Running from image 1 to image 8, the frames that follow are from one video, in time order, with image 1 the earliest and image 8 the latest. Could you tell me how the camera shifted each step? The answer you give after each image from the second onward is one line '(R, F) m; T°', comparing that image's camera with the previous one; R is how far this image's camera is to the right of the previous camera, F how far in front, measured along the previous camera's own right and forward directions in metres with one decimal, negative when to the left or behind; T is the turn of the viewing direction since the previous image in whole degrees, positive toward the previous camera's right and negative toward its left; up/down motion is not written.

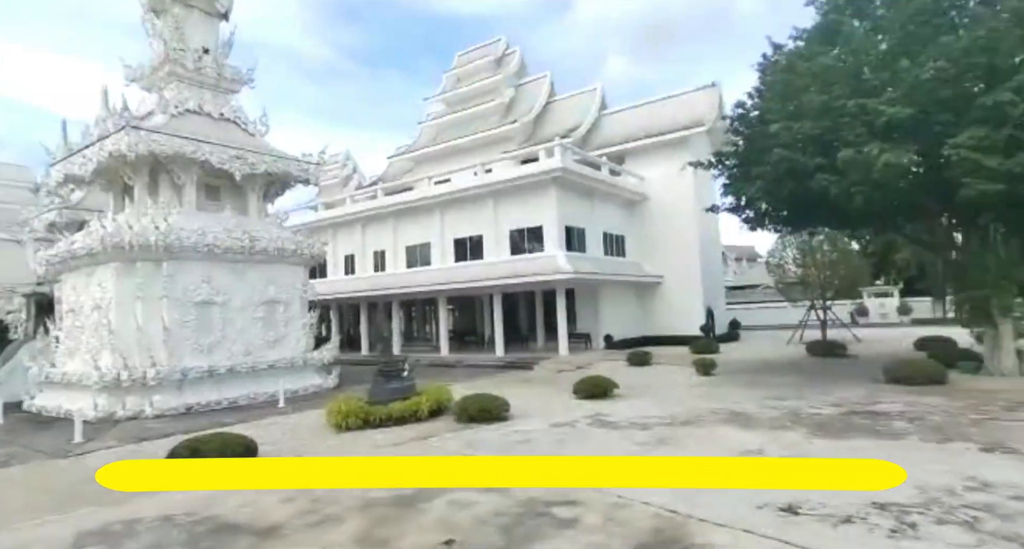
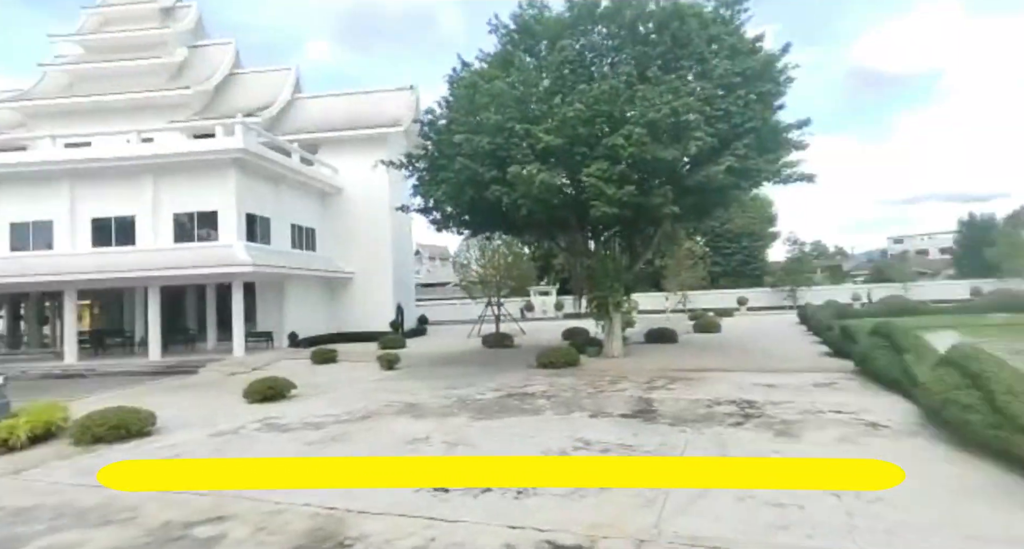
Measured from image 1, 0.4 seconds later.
(+0.2, 0.0) m; +29°
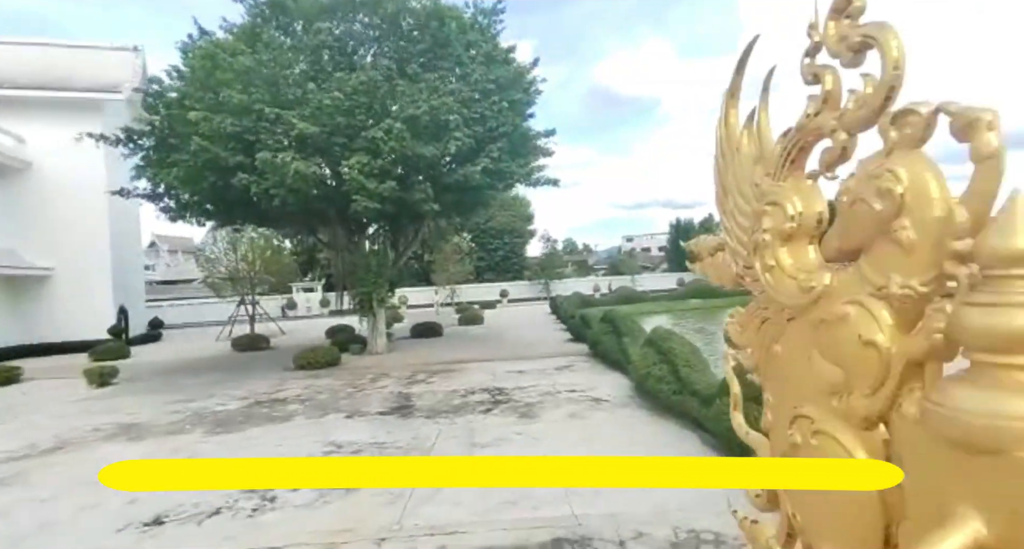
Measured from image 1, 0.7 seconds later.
(+0.2, 0.0) m; +22°
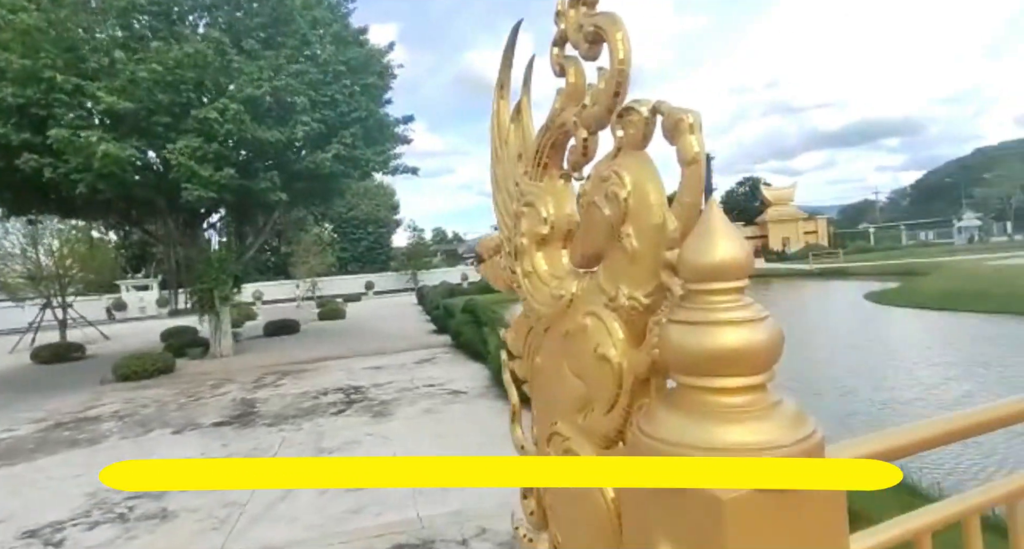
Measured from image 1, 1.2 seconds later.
(+0.2, +0.1) m; +13°
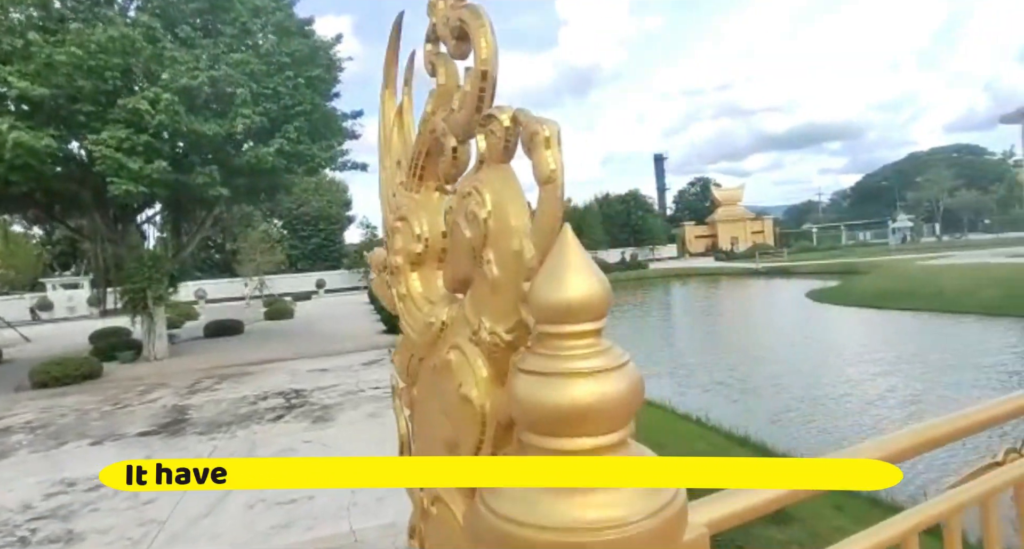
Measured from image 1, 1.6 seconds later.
(+0.1, +0.1) m; +4°
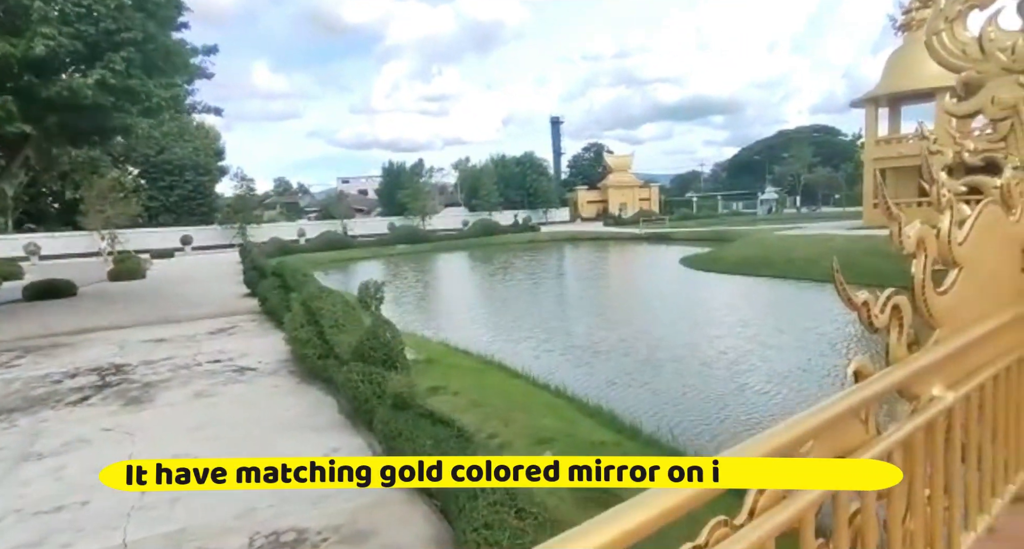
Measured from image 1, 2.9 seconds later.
(+0.5, +0.3) m; +10°
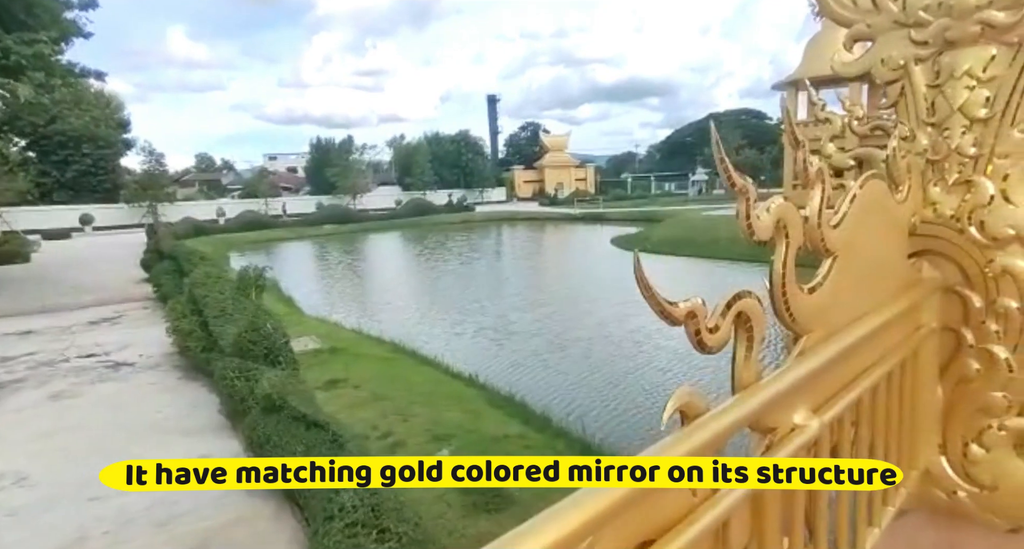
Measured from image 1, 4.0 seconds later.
(+0.3, +0.3) m; +6°
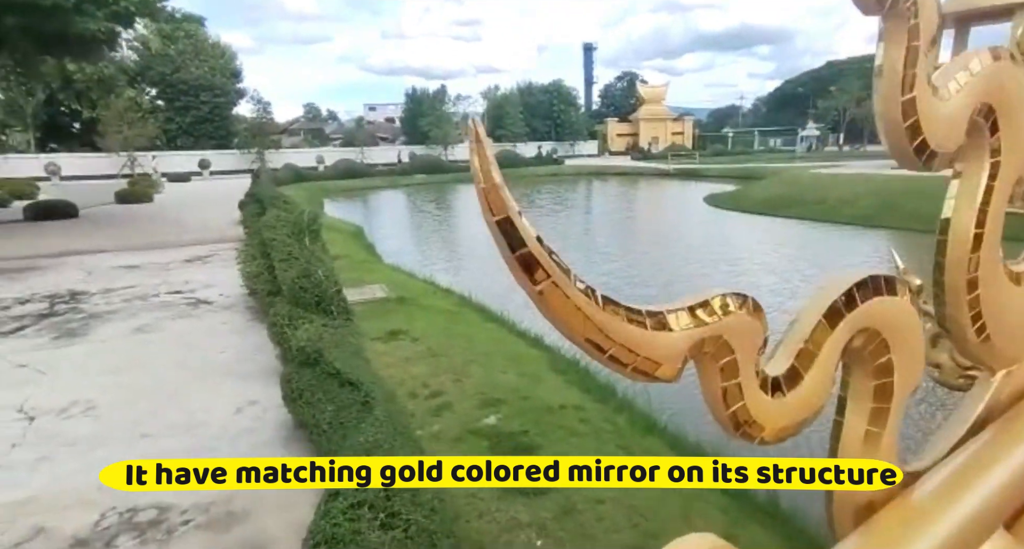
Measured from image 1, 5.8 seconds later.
(+0.2, +0.4) m; -9°
